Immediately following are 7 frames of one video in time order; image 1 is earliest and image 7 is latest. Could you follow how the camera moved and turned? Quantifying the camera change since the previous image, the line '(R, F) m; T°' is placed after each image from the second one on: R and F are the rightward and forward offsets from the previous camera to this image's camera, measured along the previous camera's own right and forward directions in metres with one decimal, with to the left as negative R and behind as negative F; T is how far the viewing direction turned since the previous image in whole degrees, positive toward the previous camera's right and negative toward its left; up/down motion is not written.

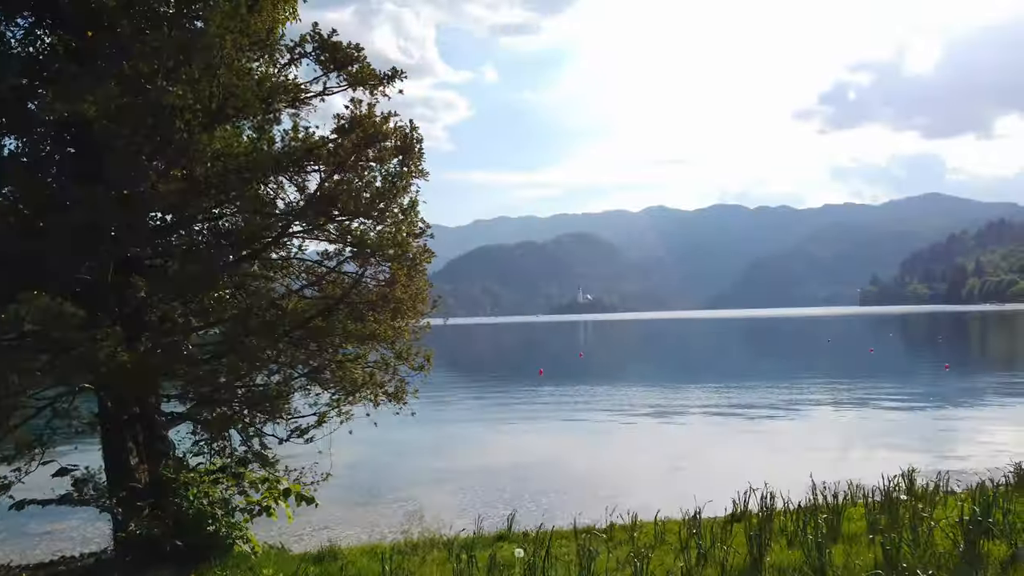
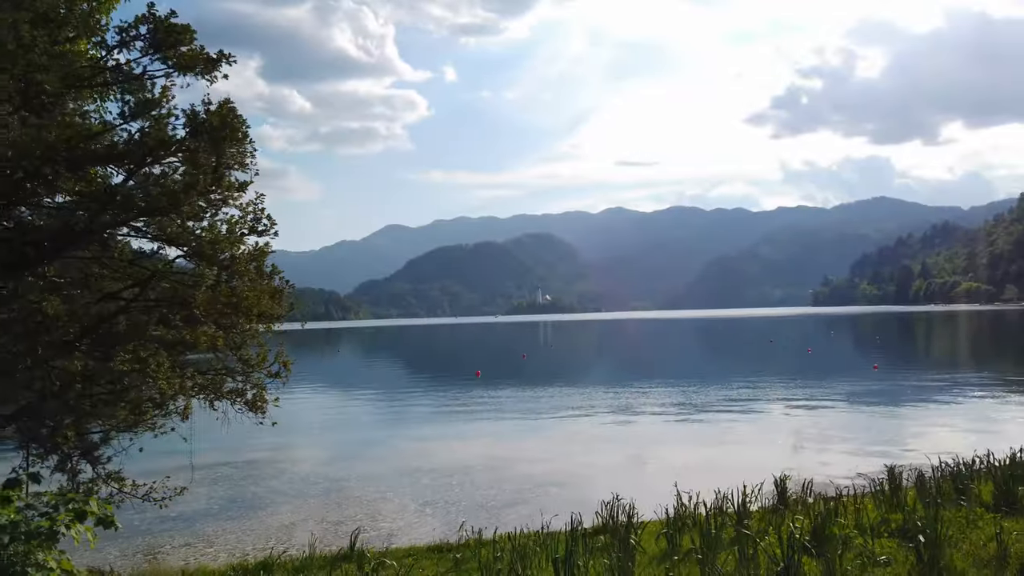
(+0.7, +0.3) m; +3°
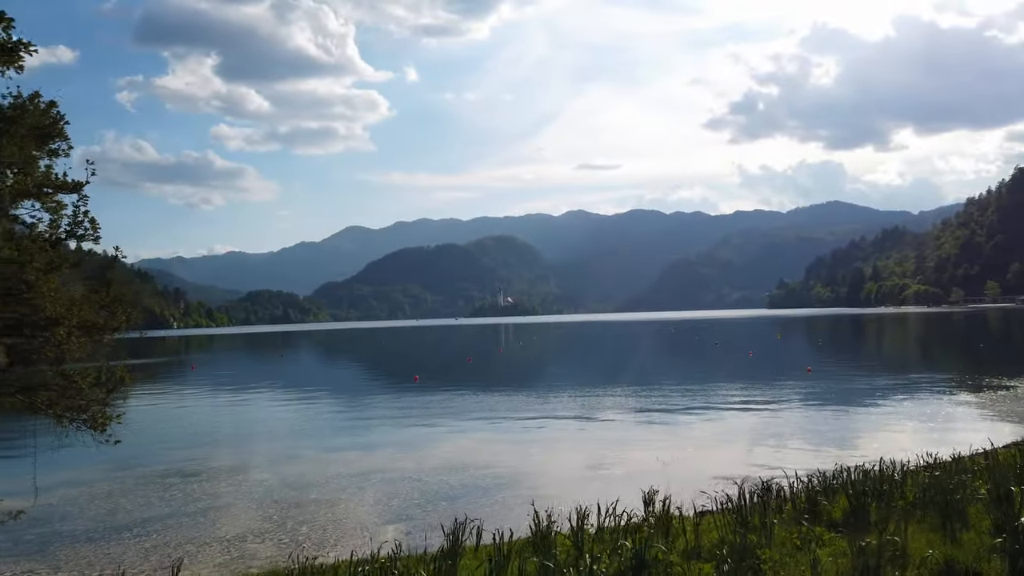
(+0.7, +0.2) m; +3°
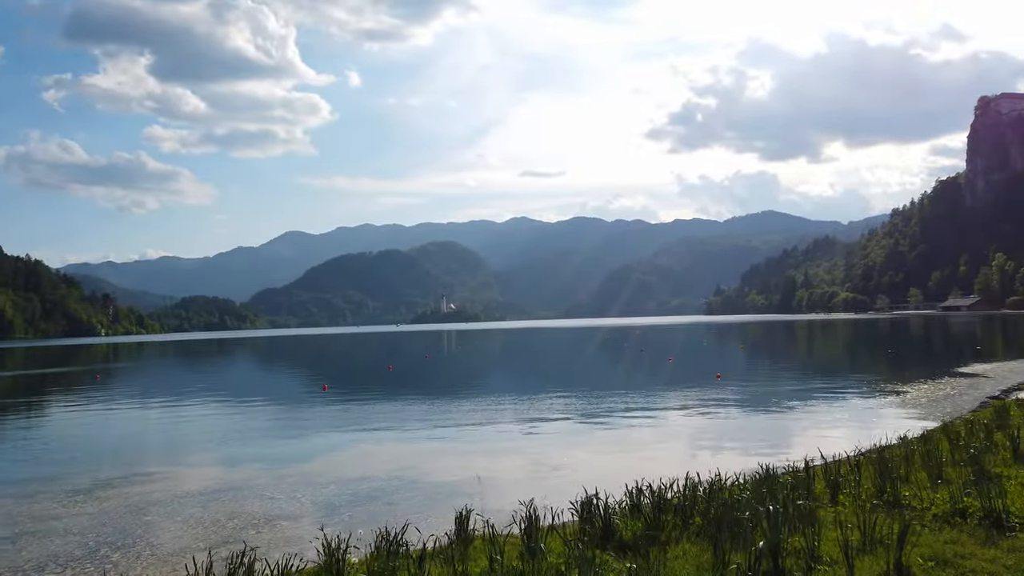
(0.0, -1.0) m; +4°
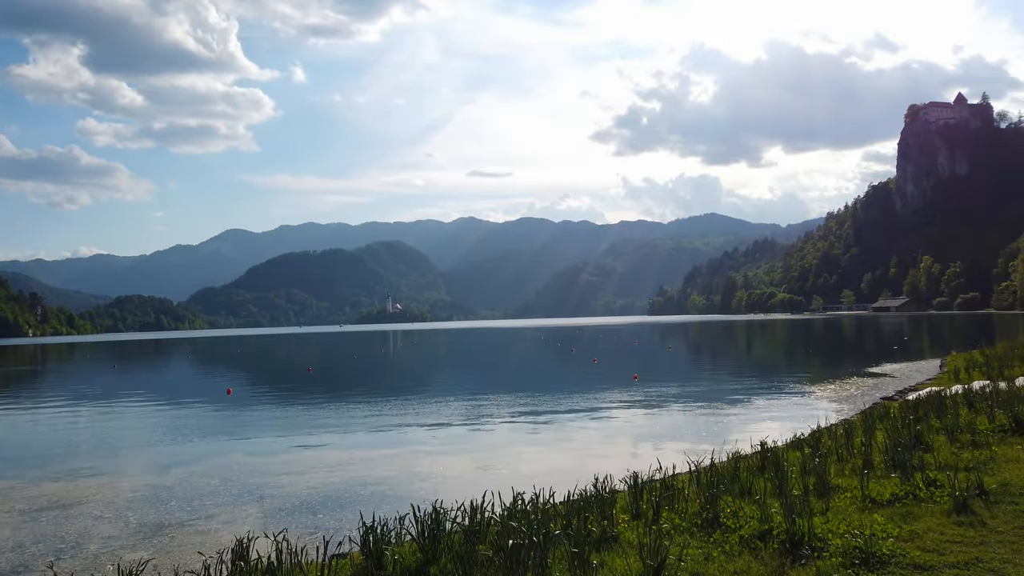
(+1.0, +0.5) m; +4°
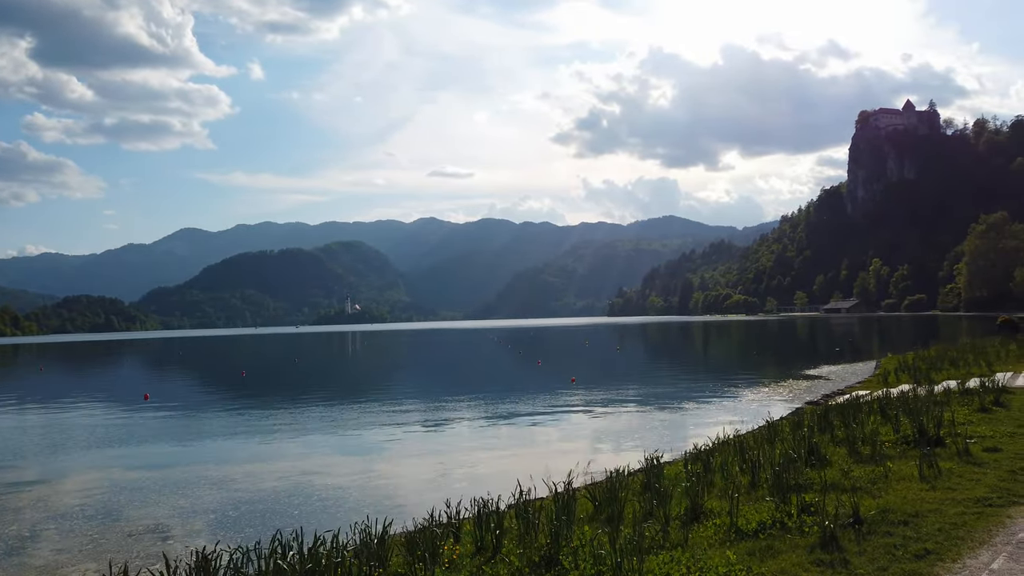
(+1.0, +0.8) m; +3°
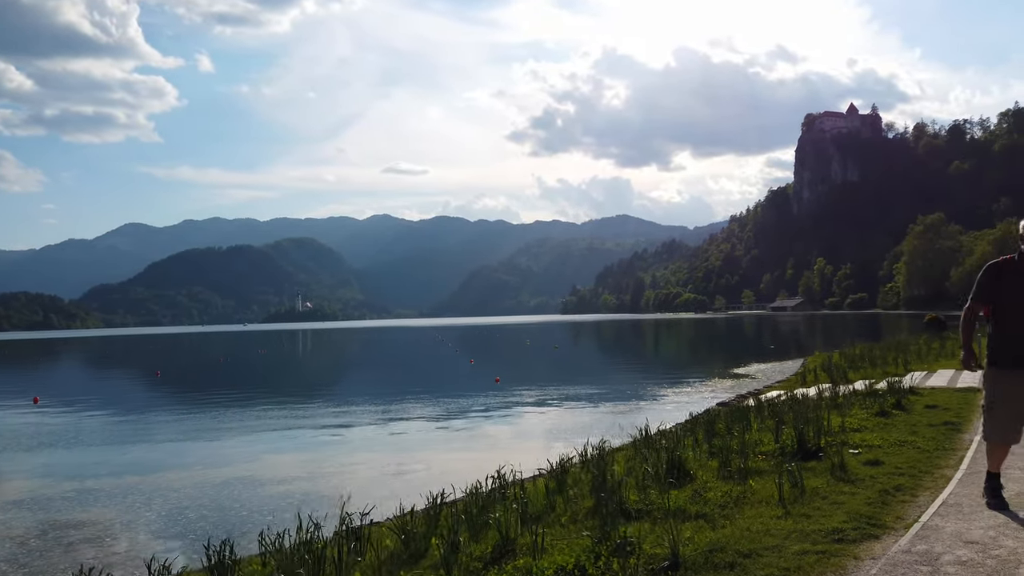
(+1.2, +1.0) m; +3°
